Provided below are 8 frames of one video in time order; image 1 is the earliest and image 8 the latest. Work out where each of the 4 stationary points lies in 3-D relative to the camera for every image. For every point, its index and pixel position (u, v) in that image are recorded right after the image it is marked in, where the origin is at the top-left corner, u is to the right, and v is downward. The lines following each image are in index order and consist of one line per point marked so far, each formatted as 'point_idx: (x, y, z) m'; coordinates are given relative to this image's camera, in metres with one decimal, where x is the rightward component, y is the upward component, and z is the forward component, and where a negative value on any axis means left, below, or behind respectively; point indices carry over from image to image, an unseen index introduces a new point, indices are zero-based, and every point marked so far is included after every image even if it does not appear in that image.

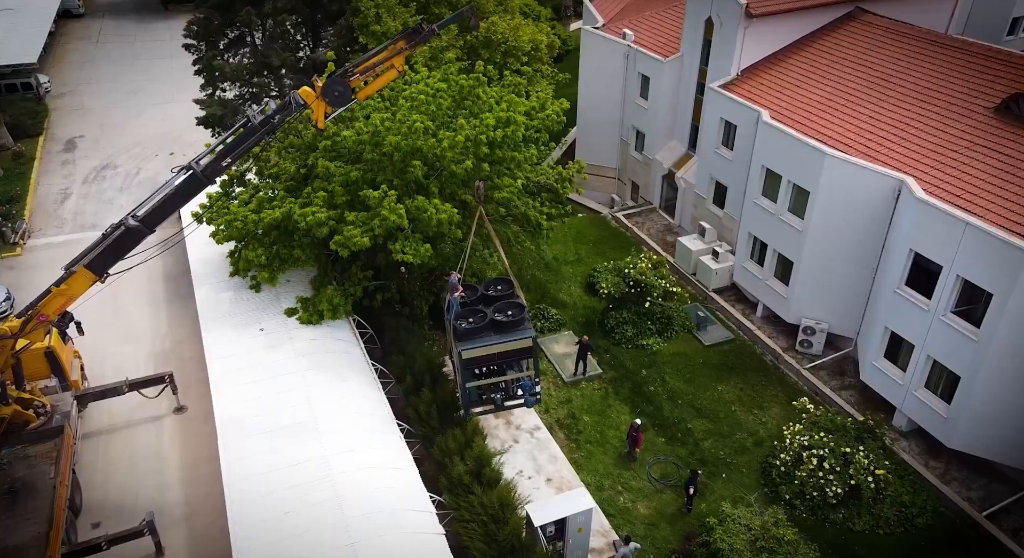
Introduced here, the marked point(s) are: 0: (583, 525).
0: (+1.5, -5.2, +15.6) m
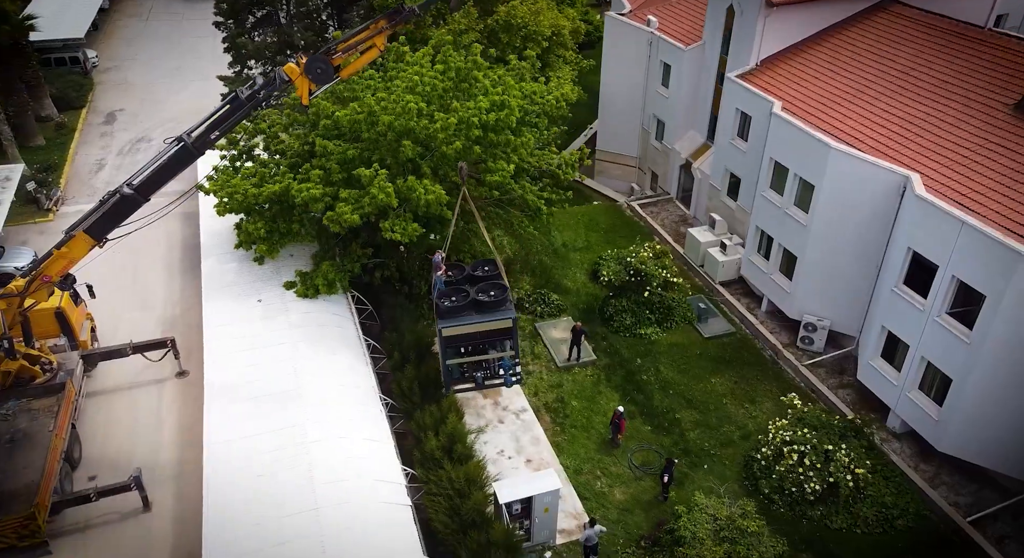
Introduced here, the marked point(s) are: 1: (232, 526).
0: (+0.8, -4.8, +15.8) m
1: (-5.1, -4.9, +13.6) m
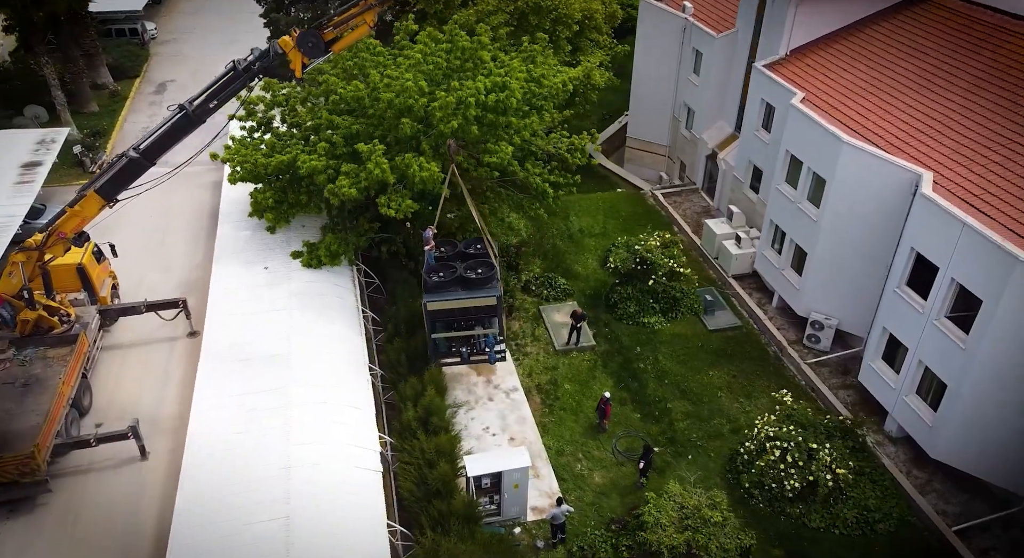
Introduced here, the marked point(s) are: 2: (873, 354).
0: (+0.2, -4.4, +16.1) m
1: (-5.9, -4.2, +14.3) m
2: (+9.7, -2.0, +20.0) m
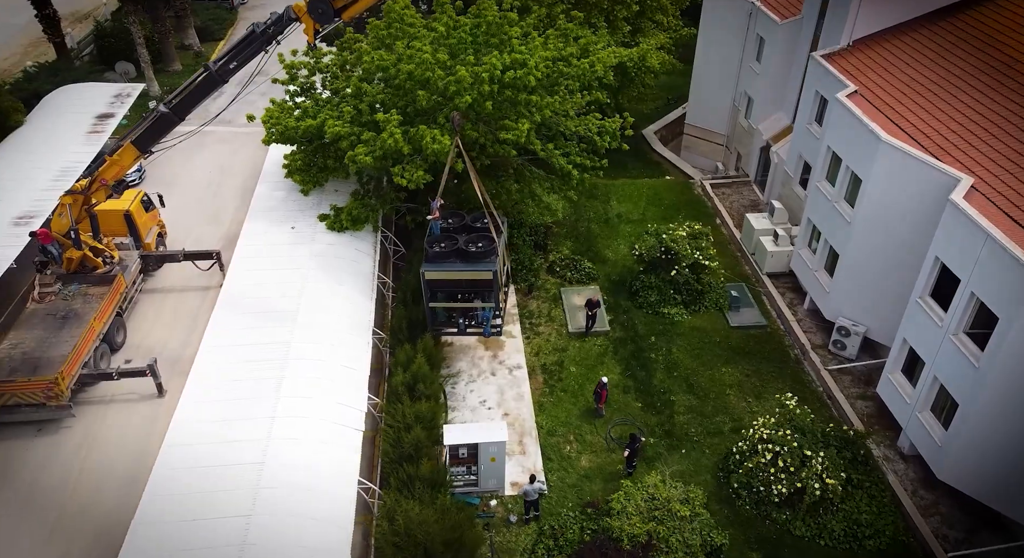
0: (-0.3, -3.9, +16.3) m
1: (-6.5, -3.2, +15.3) m
2: (+9.8, -2.2, +19.0) m
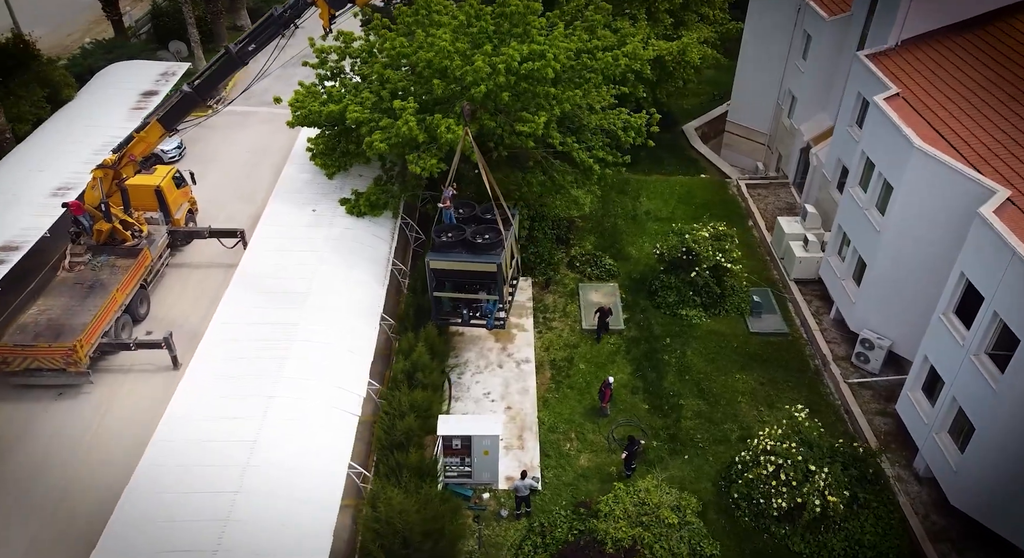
0: (-0.5, -3.7, +16.3) m
1: (-6.7, -2.7, +15.7) m
2: (+9.8, -2.6, +18.2) m
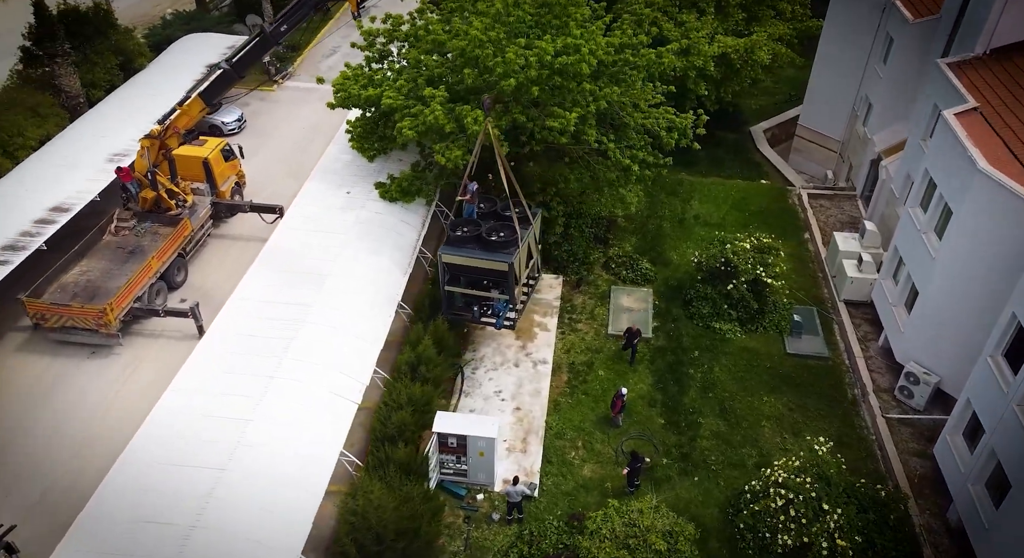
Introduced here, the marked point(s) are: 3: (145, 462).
0: (-0.6, -3.7, +16.0) m
1: (-6.7, -2.2, +16.0) m
2: (+9.9, -3.3, +16.7) m
3: (-7.1, -3.5, +14.3) m
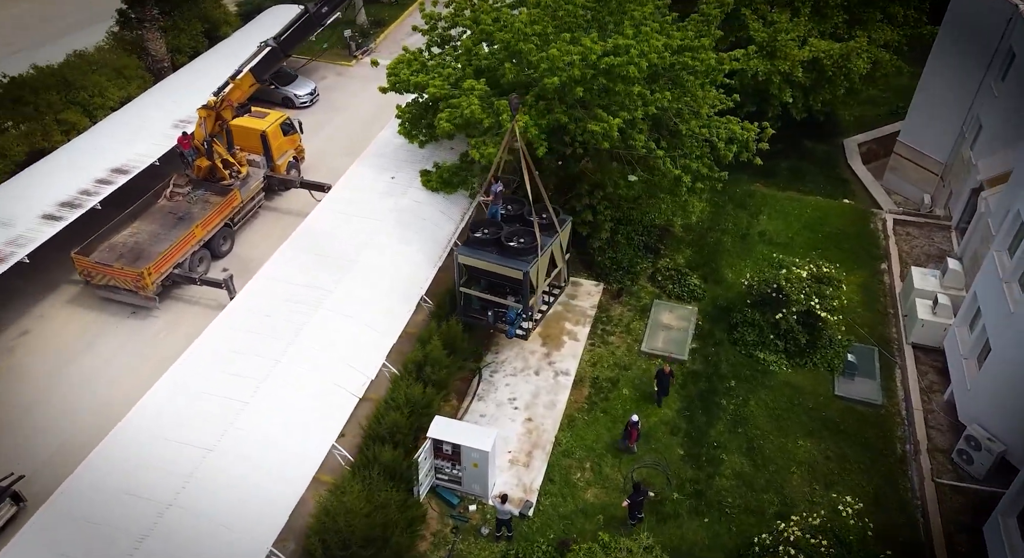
0: (-0.7, -3.8, +15.4) m
1: (-6.6, -1.7, +16.1) m
2: (+9.8, -4.5, +14.7) m
3: (-7.4, -3.0, +14.6) m
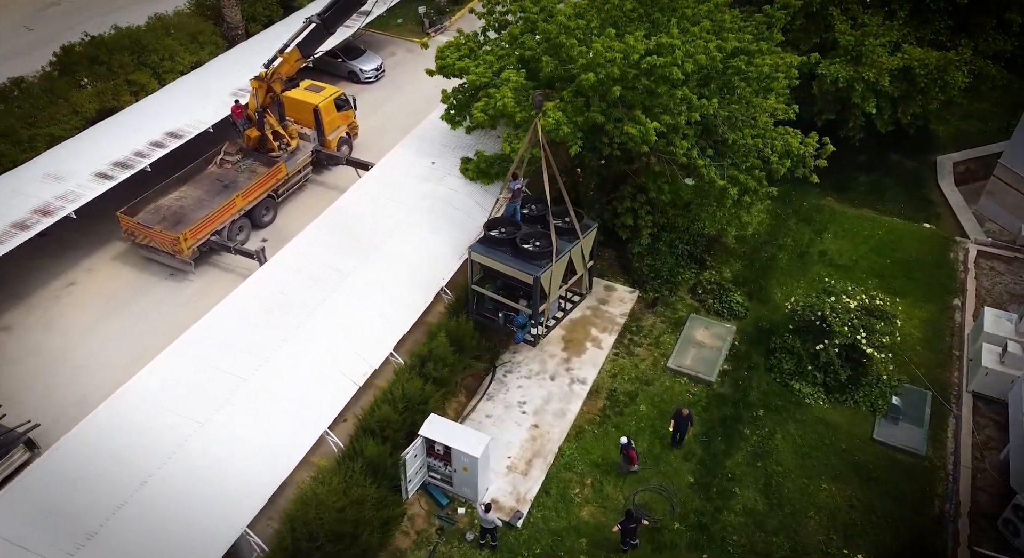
0: (-0.9, -3.8, +14.9) m
1: (-6.4, -1.1, +16.3) m
2: (+9.4, -5.5, +13.1) m
3: (-7.5, -2.4, +14.9) m
